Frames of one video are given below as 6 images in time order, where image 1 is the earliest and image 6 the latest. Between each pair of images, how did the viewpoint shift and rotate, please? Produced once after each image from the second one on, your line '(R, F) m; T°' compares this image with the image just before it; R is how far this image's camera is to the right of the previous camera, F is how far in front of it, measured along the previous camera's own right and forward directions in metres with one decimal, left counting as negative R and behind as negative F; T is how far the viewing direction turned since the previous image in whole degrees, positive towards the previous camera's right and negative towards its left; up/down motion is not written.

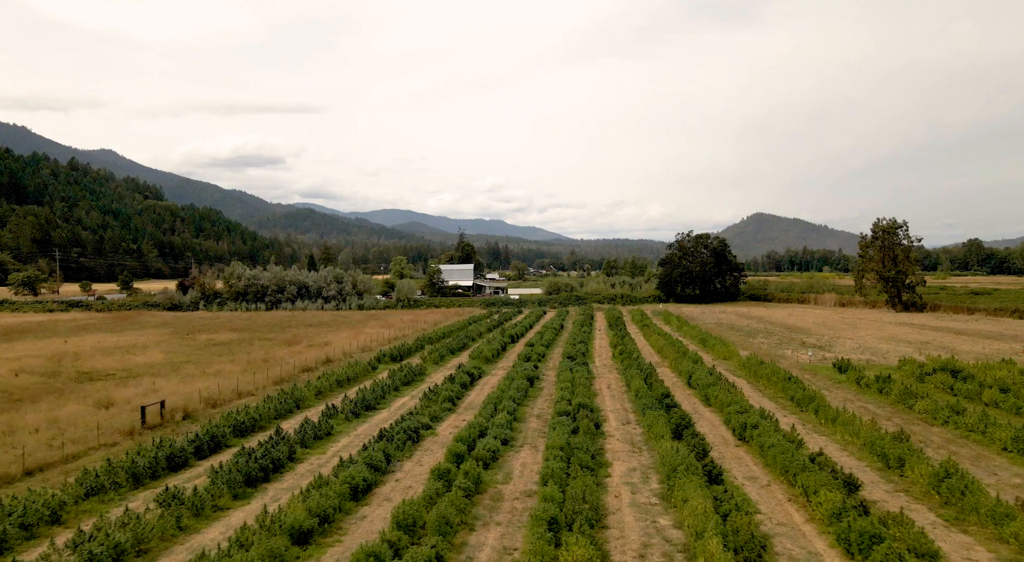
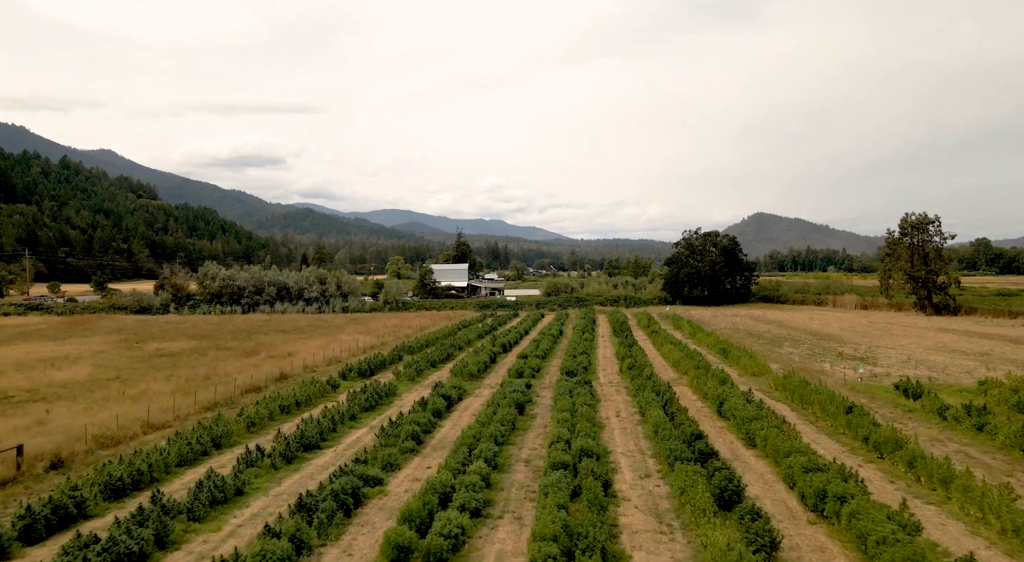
(+0.6, +5.8) m; 0°
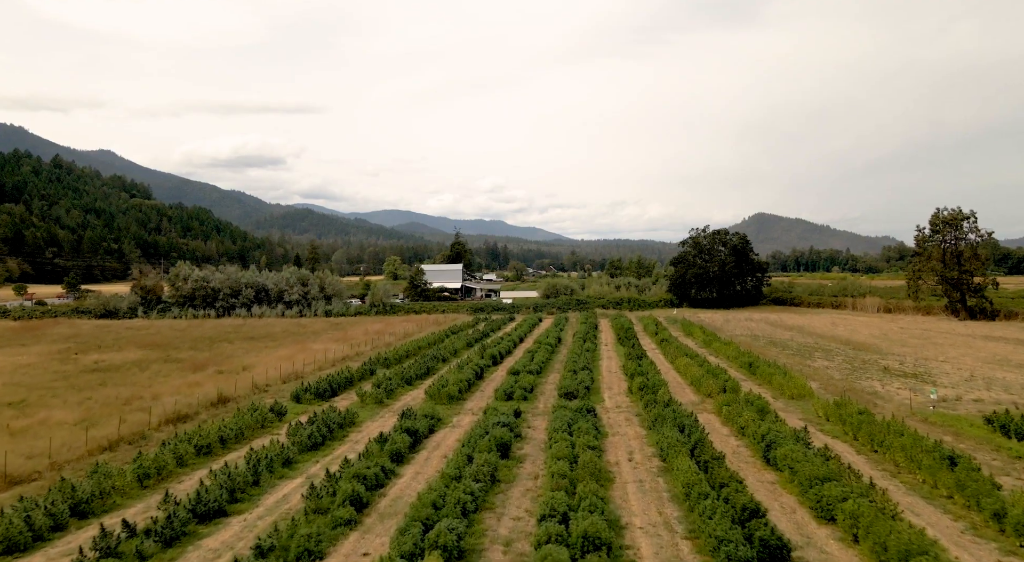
(+0.6, +5.4) m; 0°
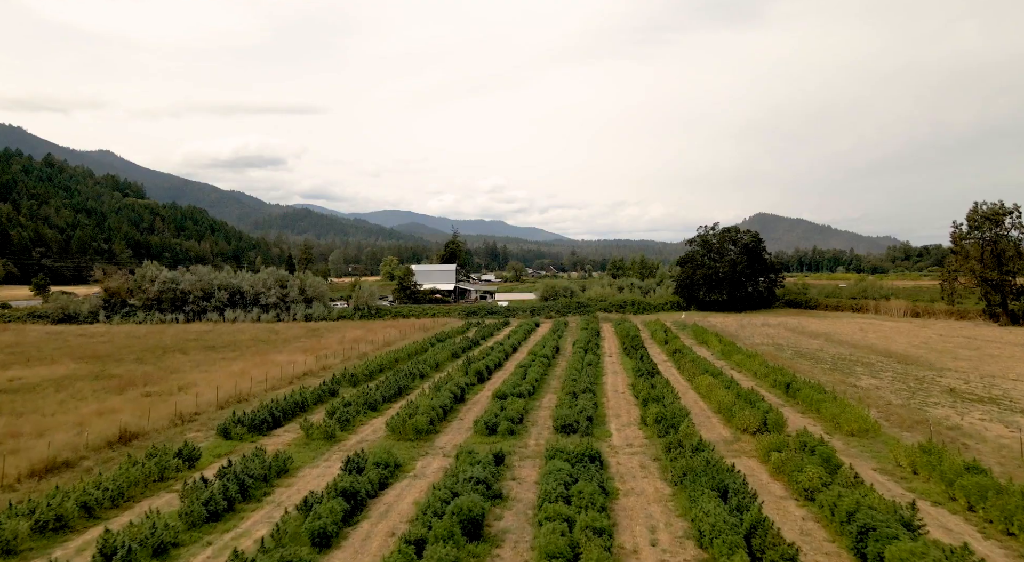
(+0.6, +5.5) m; 0°
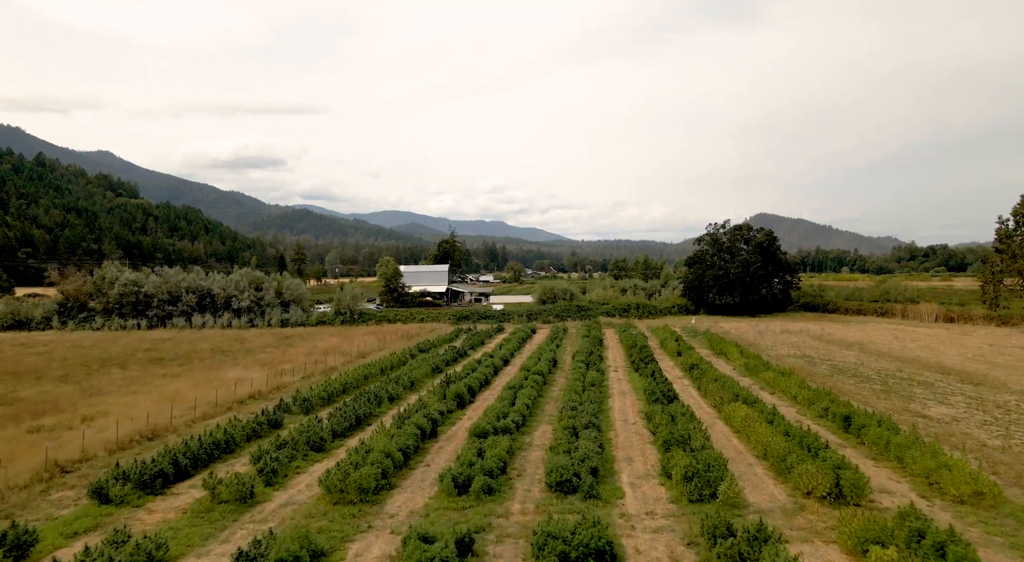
(+0.6, +5.6) m; 0°
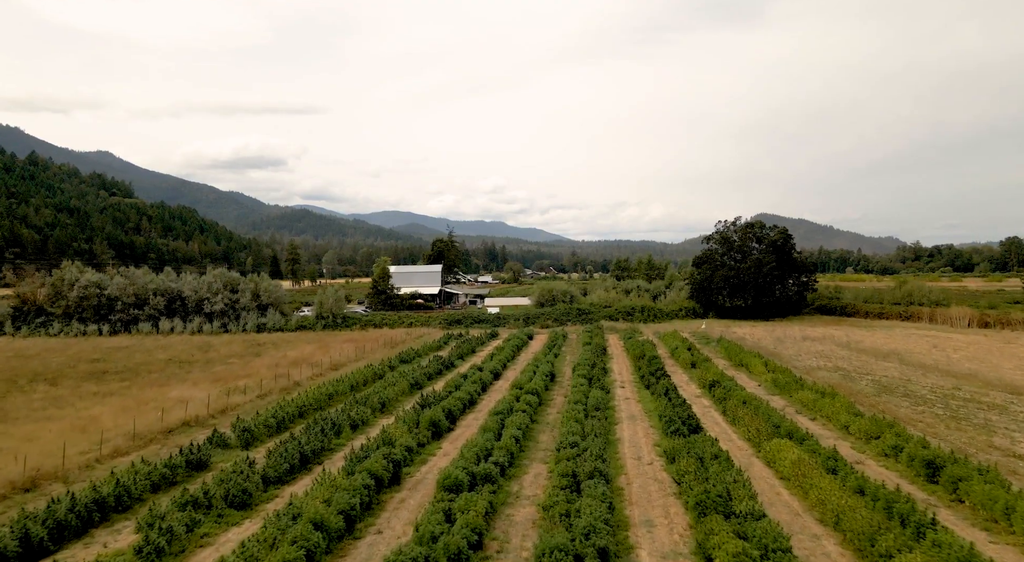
(+0.5, +4.8) m; 0°
